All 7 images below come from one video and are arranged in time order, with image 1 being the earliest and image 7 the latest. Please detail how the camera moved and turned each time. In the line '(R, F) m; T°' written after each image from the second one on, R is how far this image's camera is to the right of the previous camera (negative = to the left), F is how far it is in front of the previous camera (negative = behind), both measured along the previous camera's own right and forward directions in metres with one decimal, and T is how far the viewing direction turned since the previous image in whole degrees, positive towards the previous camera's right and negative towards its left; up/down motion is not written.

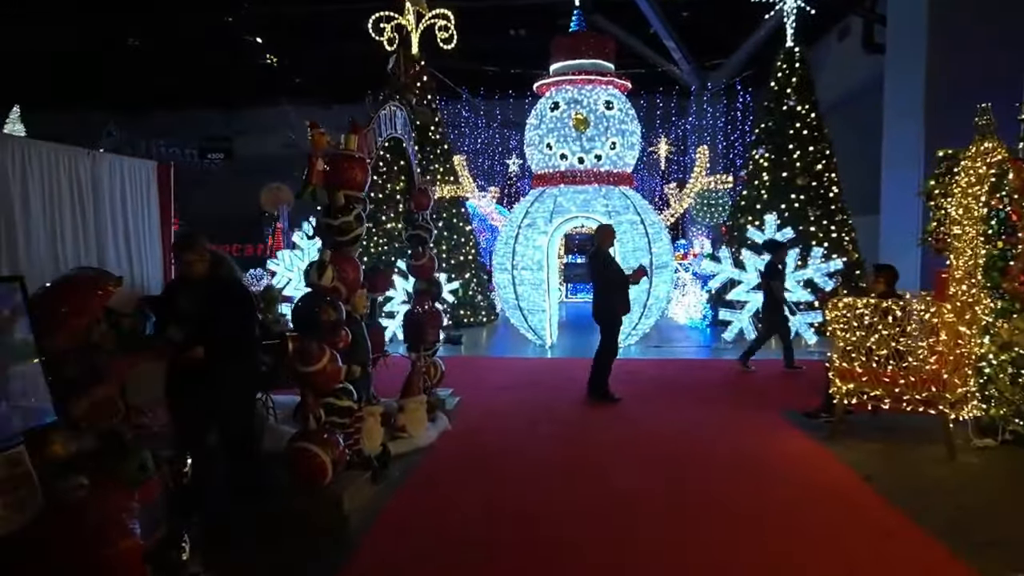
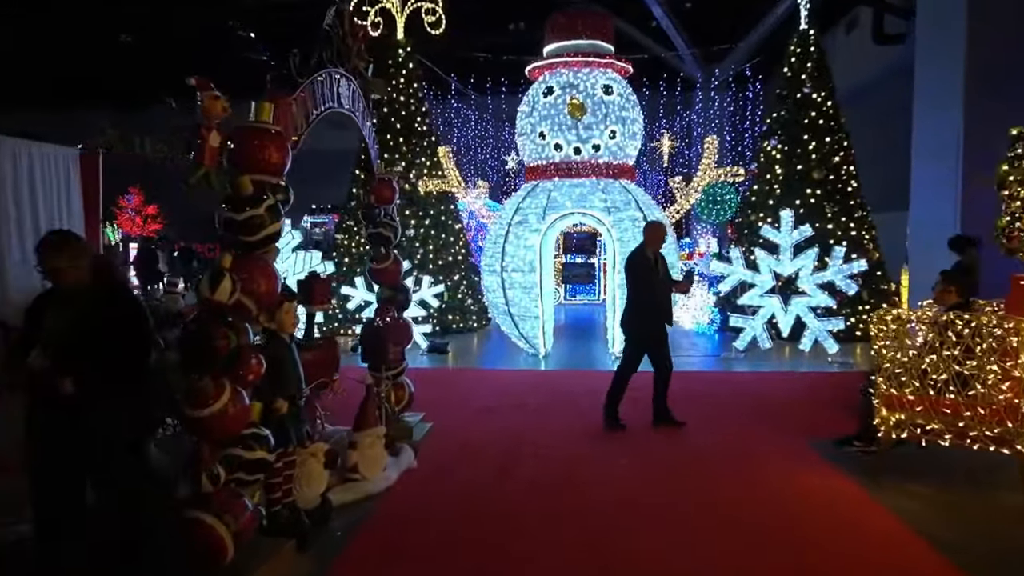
(+0.1, +0.8) m; 0°
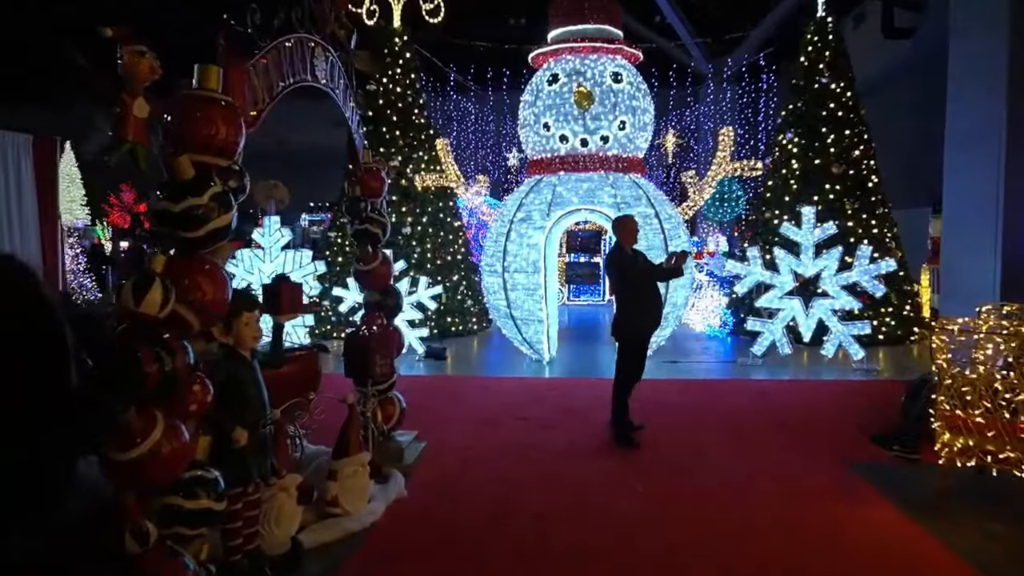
(0.0, +0.5) m; 0°
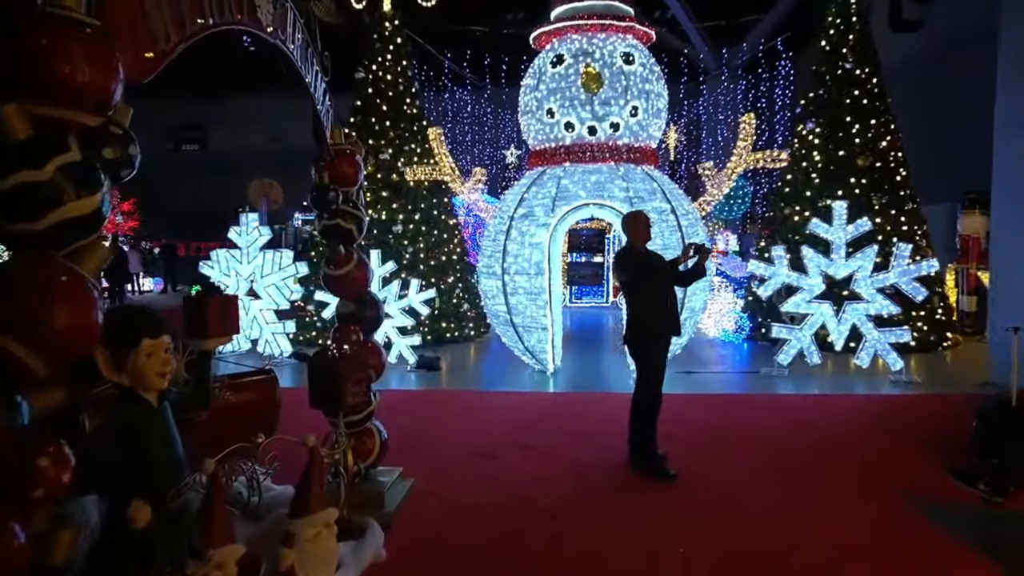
(0.0, +0.7) m; 0°
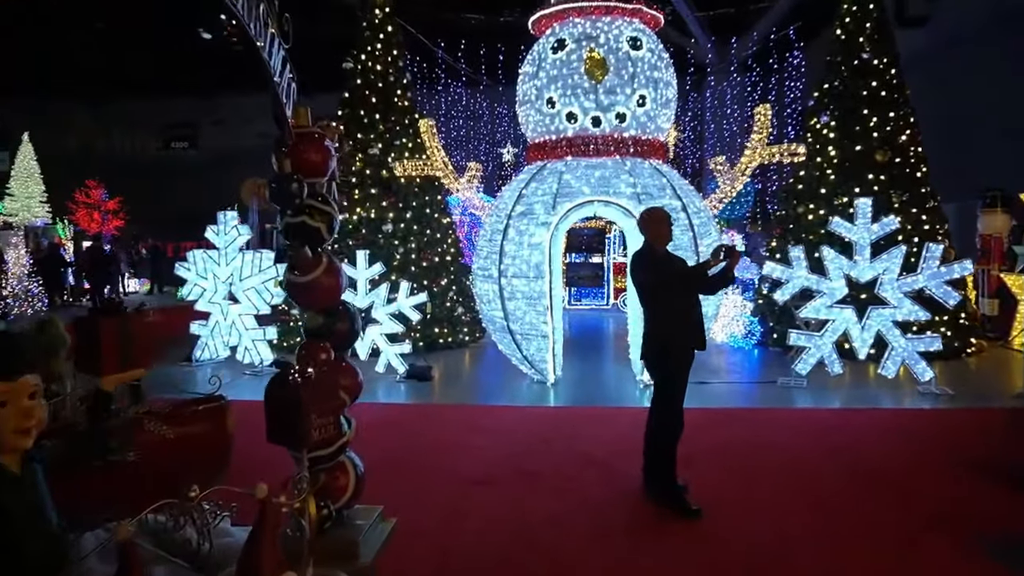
(0.0, +0.5) m; 0°
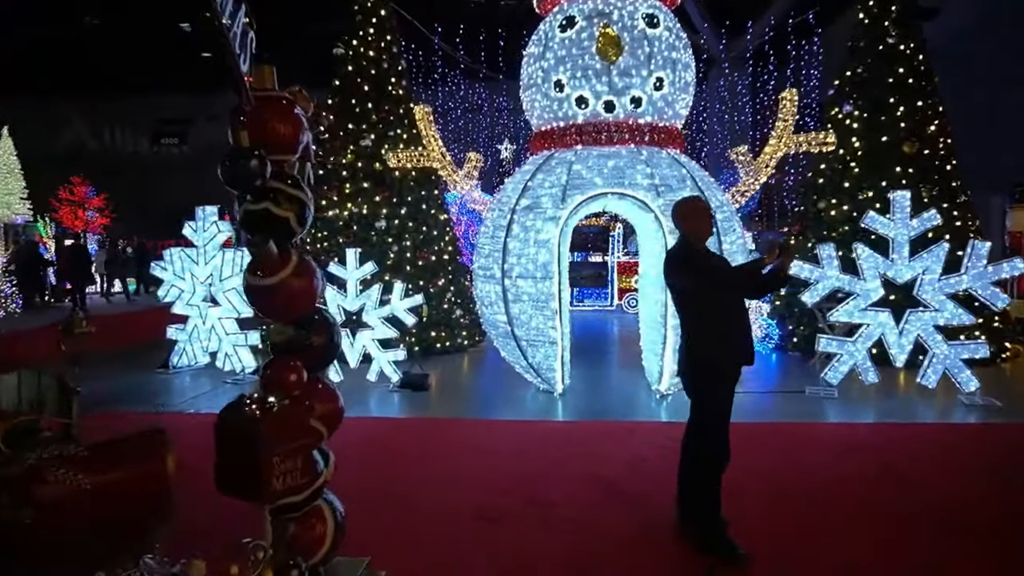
(-0.1, +0.5) m; 0°
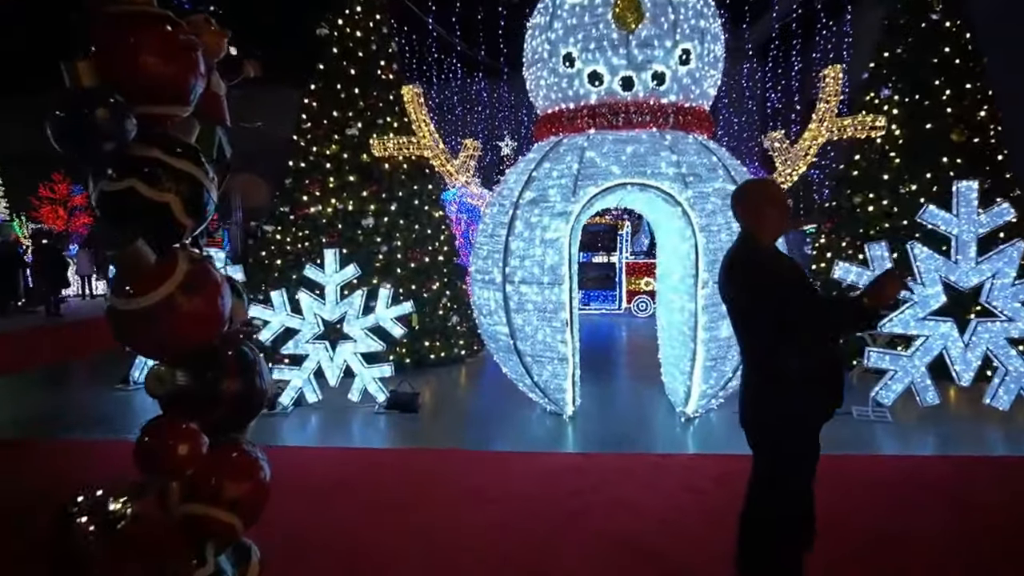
(0.0, +0.8) m; 0°
